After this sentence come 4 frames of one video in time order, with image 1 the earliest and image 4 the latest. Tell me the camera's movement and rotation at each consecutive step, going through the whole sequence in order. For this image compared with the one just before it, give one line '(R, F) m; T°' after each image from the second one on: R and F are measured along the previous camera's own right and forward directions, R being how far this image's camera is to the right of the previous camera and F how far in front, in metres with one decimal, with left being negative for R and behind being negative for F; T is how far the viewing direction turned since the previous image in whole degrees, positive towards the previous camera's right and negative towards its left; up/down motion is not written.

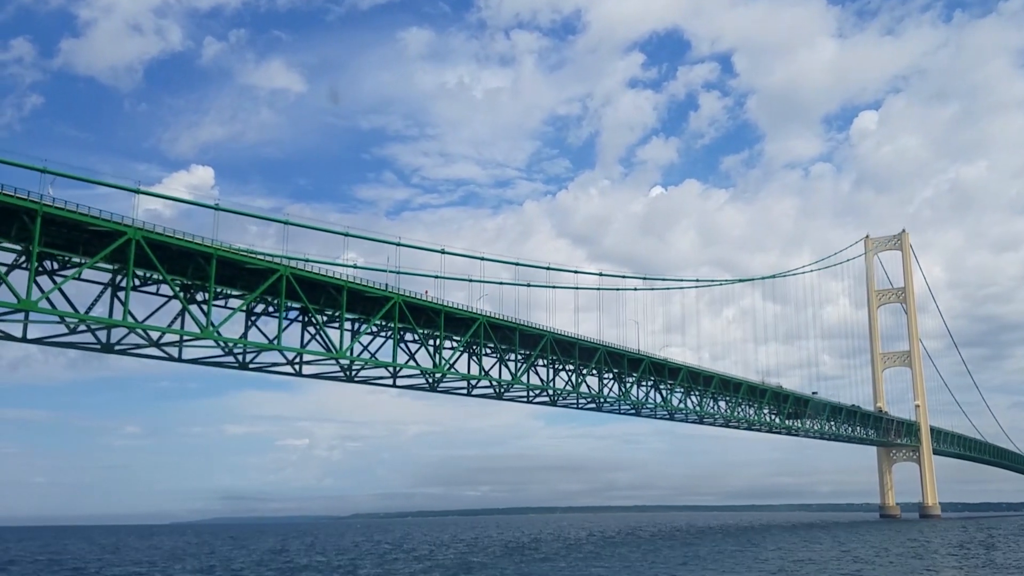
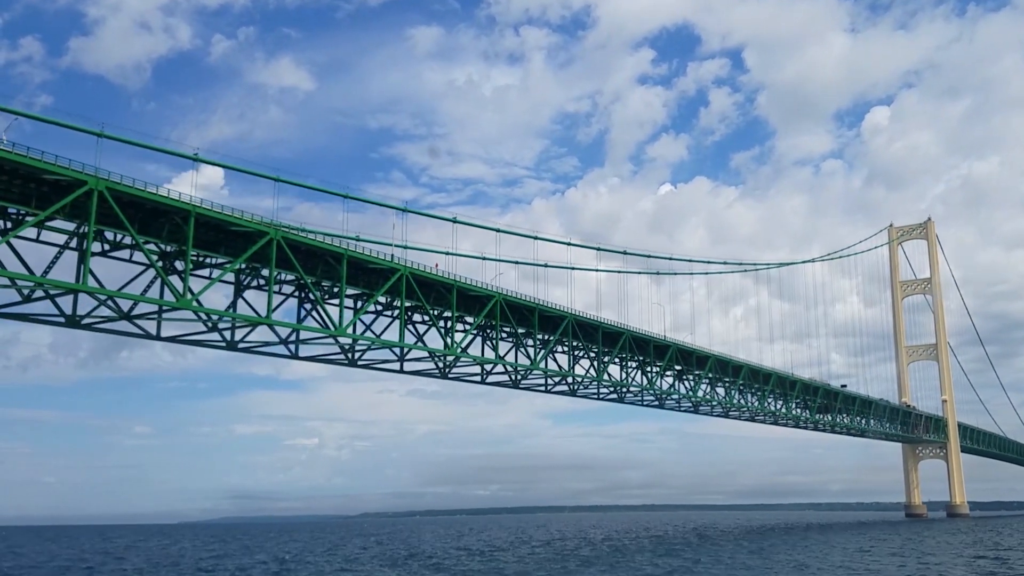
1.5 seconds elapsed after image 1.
(-0.4, +3.3) m; -1°
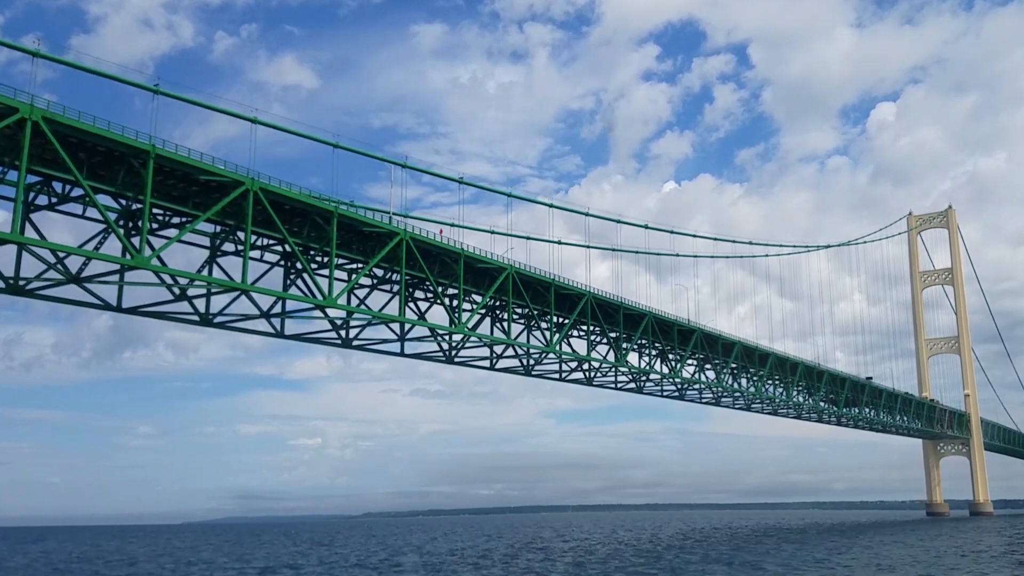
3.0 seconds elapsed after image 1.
(-0.3, +3.4) m; 0°
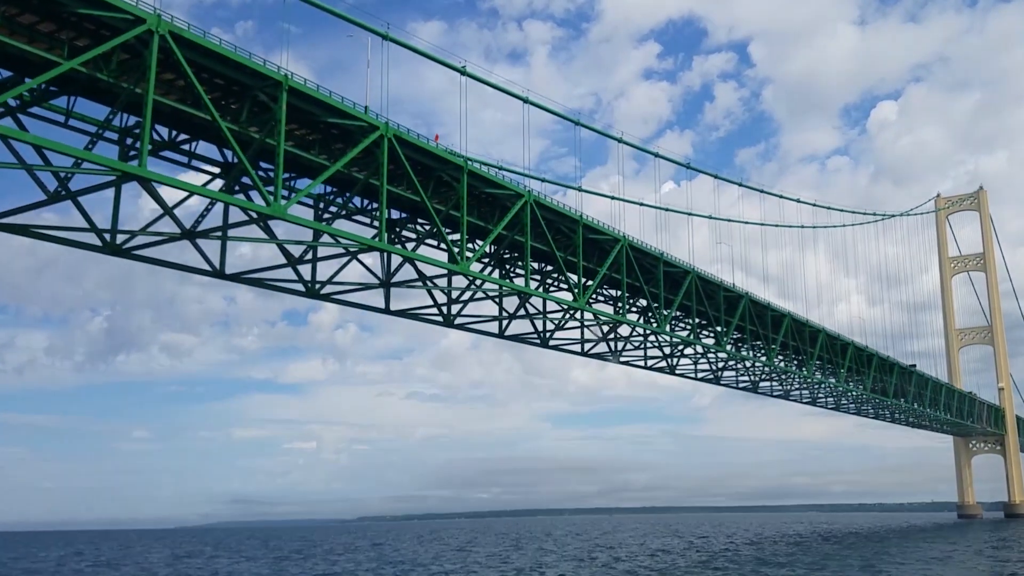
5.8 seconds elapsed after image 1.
(-0.5, +6.5) m; 0°
